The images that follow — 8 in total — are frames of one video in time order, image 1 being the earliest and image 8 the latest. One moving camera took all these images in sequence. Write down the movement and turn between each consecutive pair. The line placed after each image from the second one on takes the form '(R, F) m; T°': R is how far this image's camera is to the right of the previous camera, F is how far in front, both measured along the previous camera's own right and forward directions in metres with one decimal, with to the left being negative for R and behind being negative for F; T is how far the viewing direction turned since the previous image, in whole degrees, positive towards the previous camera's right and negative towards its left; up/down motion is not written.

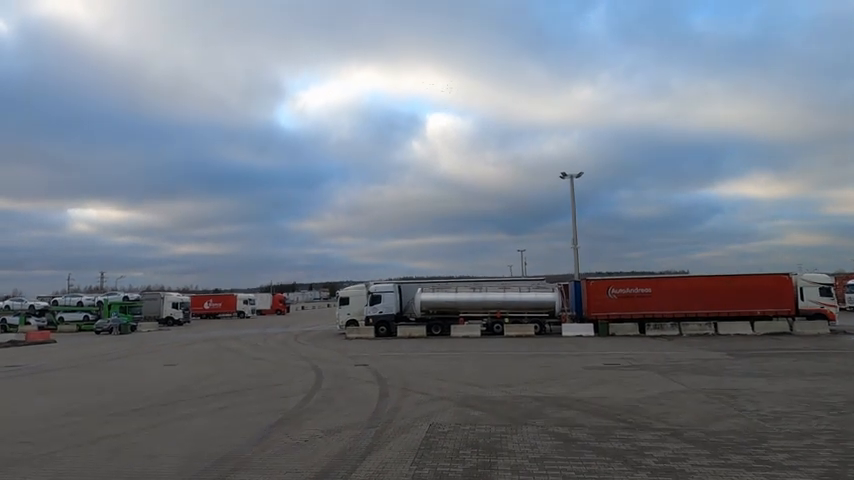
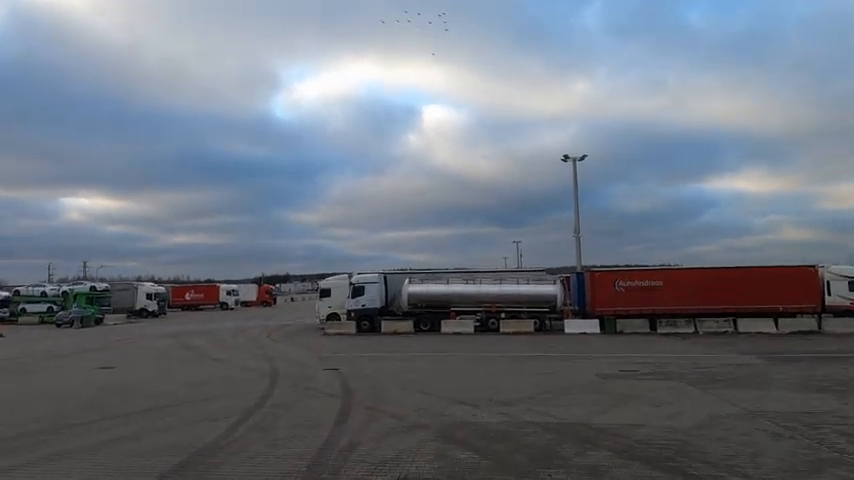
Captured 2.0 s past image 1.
(+0.4, +3.3) m; +1°
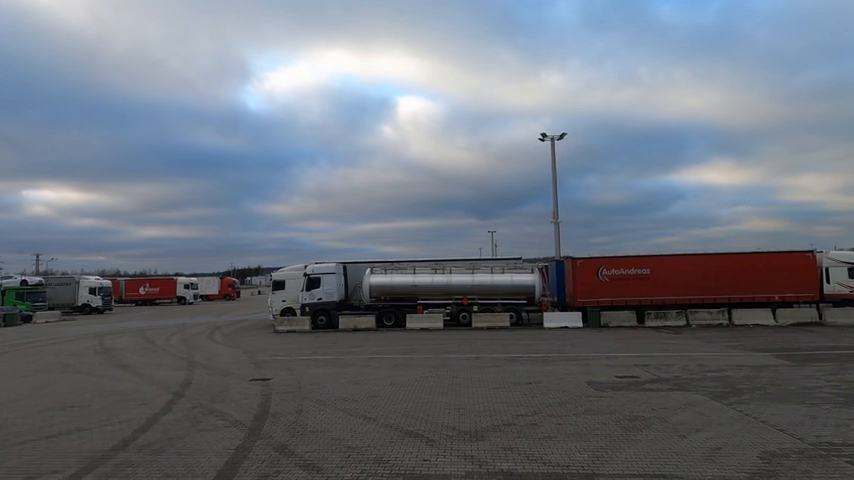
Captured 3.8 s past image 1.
(+0.6, +3.2) m; +3°
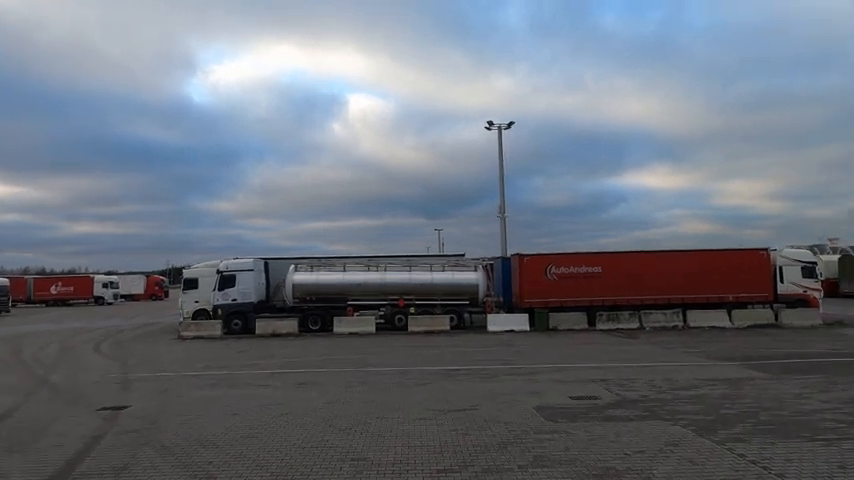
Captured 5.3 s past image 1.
(+0.8, +2.9) m; +5°
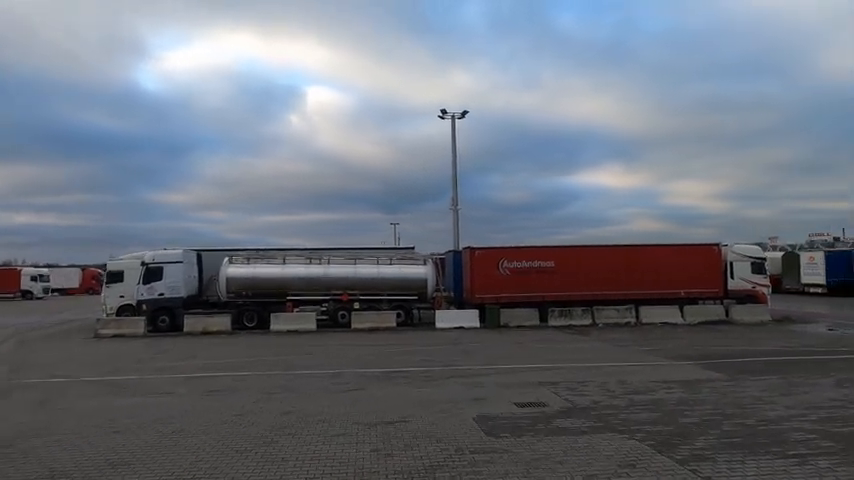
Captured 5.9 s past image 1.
(+0.5, +1.3) m; +4°
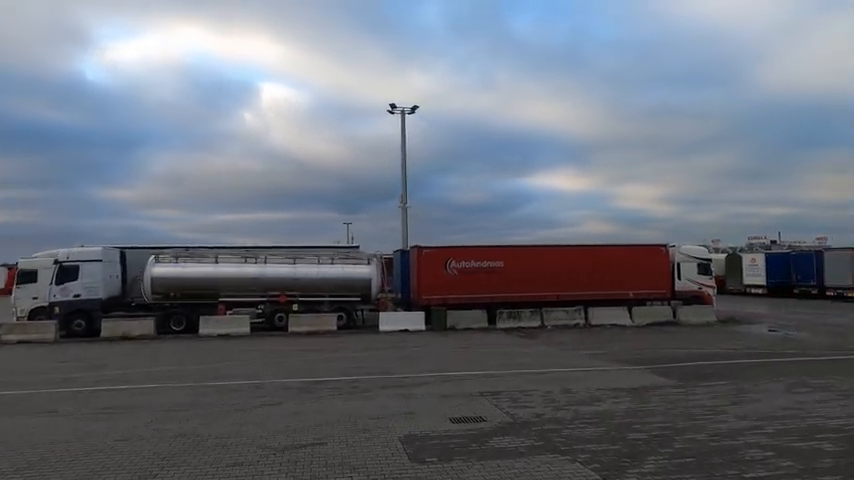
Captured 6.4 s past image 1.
(+0.5, +1.0) m; +5°
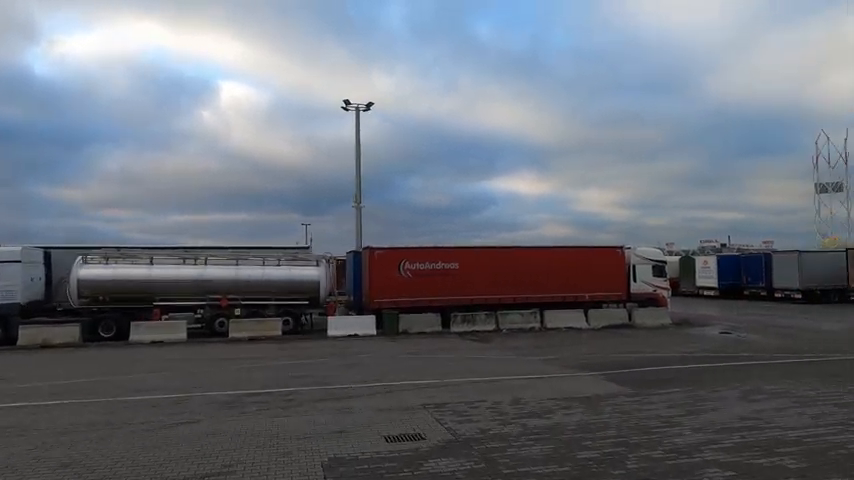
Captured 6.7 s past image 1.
(+0.4, +0.8) m; +4°
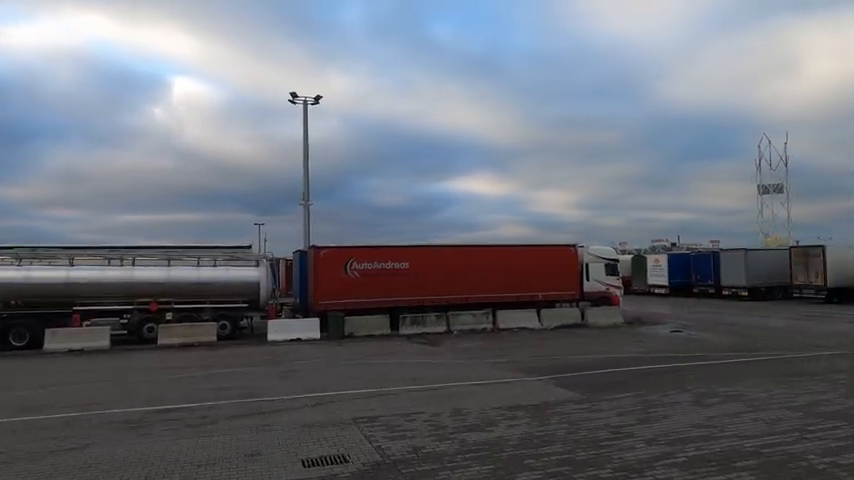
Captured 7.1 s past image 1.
(+0.4, +0.9) m; +4°
